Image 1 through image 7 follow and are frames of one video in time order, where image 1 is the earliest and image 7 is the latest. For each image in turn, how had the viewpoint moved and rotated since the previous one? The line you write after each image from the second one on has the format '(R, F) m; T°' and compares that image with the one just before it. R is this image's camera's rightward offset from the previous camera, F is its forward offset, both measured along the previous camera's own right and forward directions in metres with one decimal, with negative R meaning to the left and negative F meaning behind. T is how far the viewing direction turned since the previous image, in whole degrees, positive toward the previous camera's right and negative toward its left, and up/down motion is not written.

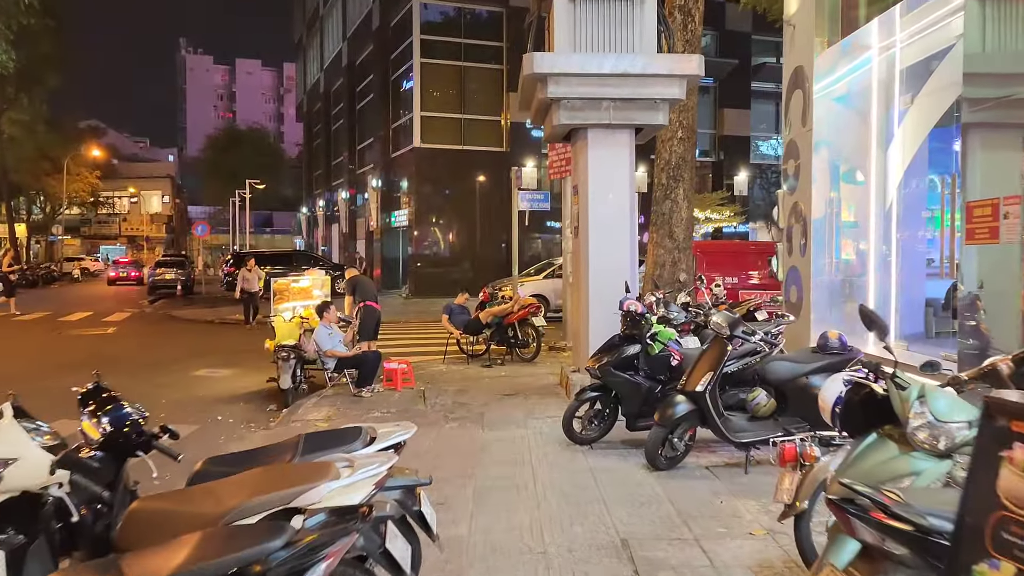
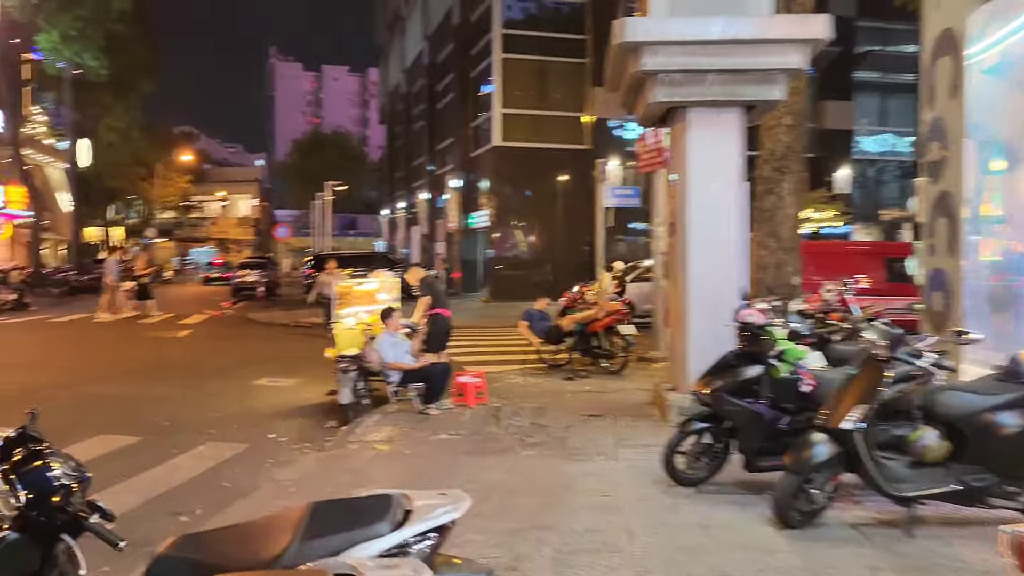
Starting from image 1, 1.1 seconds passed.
(-0.1, +1.2) m; -6°
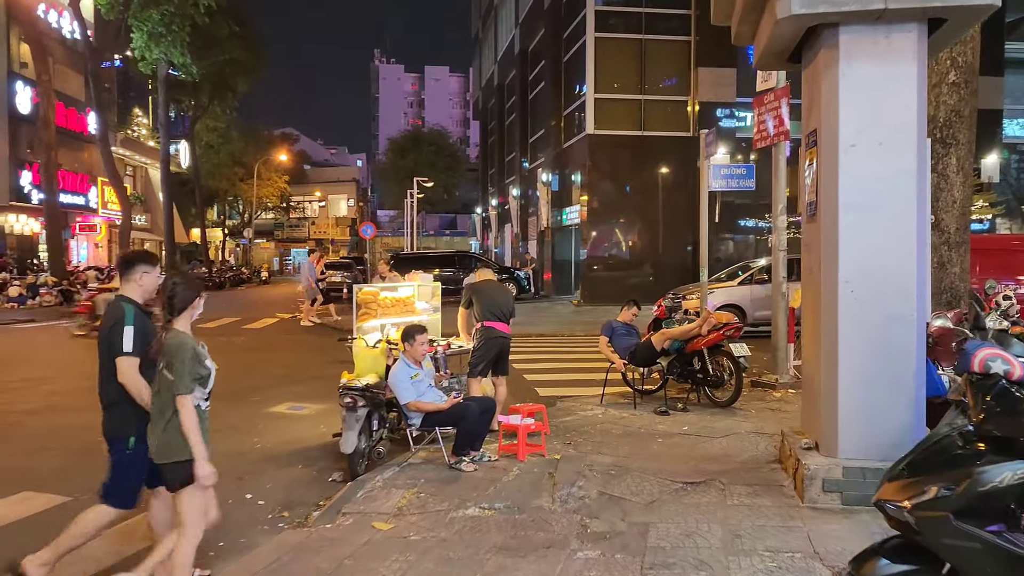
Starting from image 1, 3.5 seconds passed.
(+0.3, +2.4) m; -7°
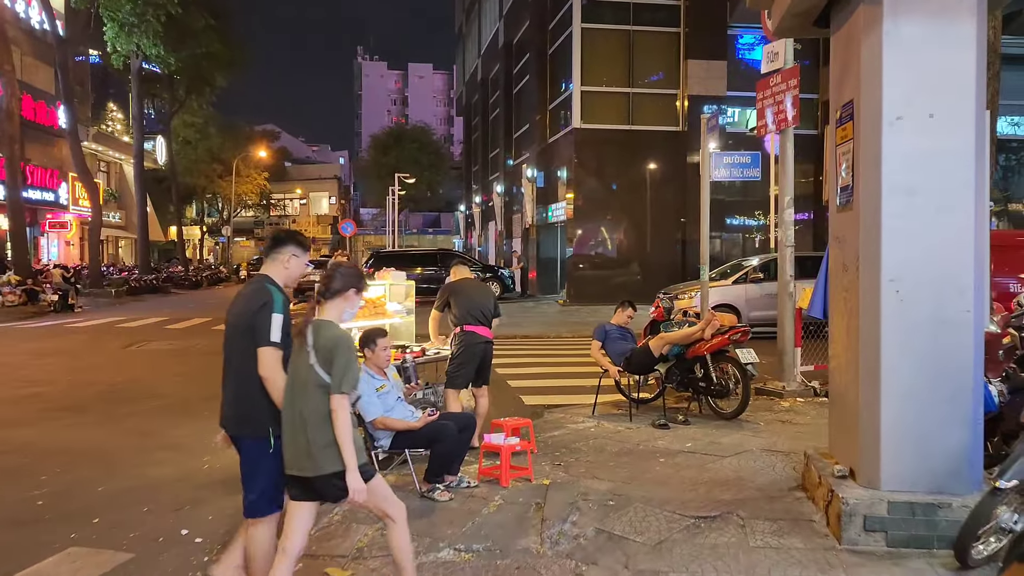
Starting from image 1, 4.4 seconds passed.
(0.0, +0.9) m; +1°
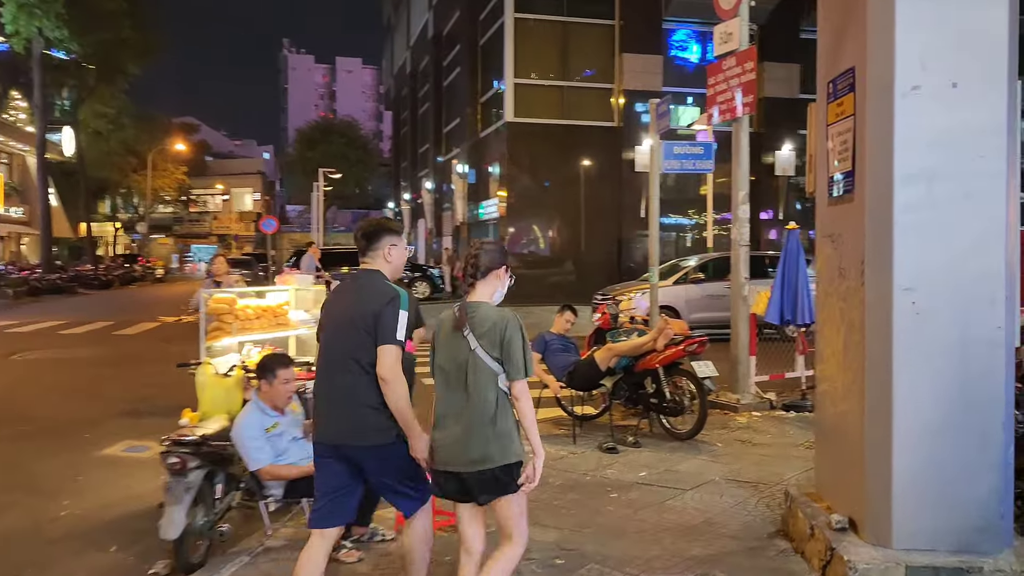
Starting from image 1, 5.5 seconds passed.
(0.0, +1.0) m; +5°
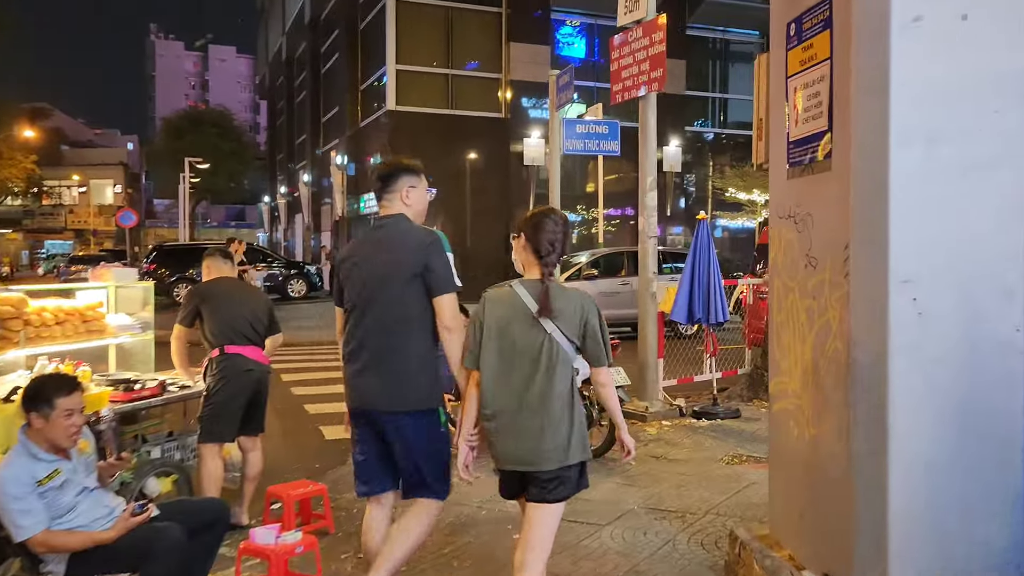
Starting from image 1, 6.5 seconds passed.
(0.0, +1.0) m; +8°
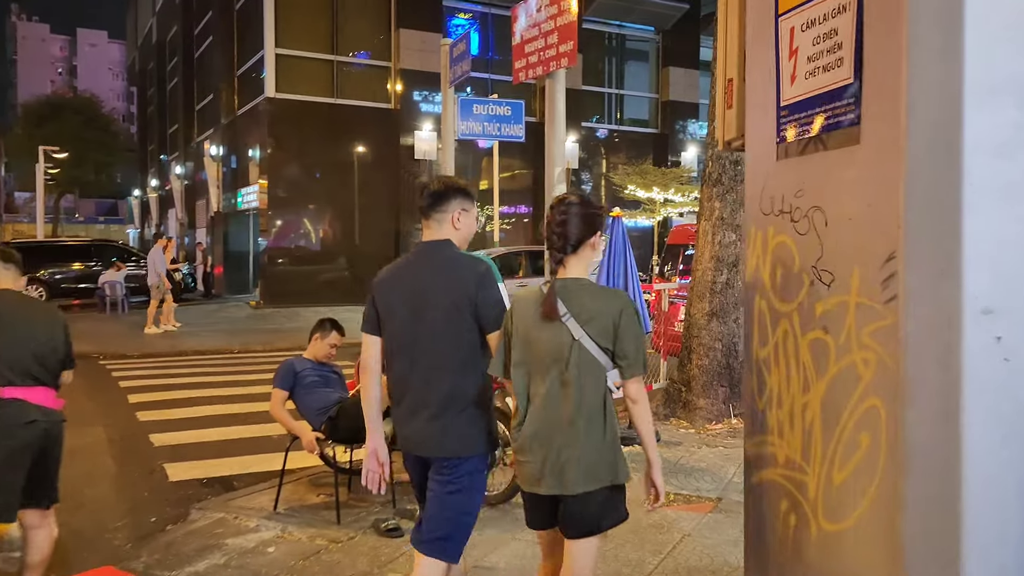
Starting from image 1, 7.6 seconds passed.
(0.0, +1.1) m; +7°
